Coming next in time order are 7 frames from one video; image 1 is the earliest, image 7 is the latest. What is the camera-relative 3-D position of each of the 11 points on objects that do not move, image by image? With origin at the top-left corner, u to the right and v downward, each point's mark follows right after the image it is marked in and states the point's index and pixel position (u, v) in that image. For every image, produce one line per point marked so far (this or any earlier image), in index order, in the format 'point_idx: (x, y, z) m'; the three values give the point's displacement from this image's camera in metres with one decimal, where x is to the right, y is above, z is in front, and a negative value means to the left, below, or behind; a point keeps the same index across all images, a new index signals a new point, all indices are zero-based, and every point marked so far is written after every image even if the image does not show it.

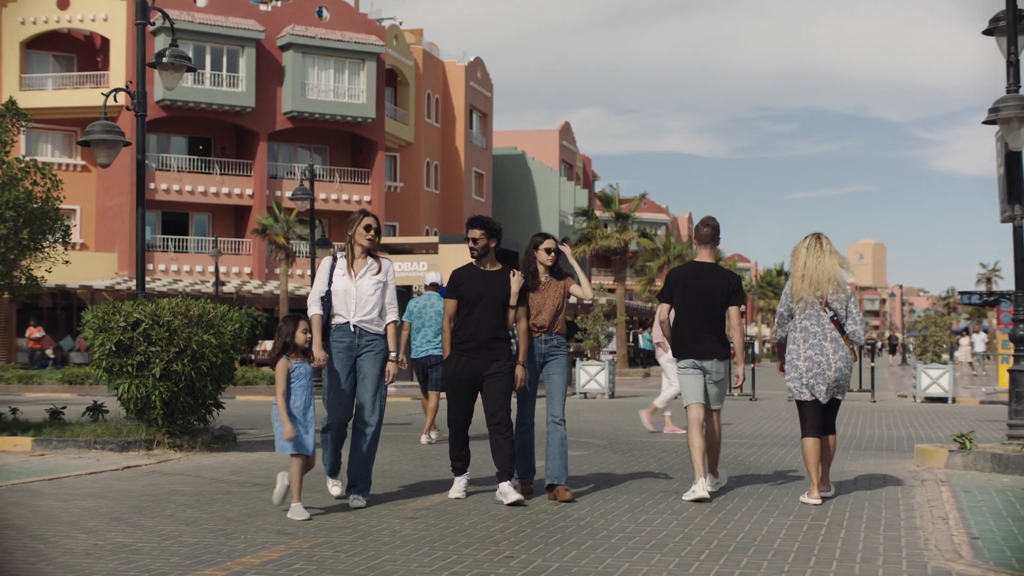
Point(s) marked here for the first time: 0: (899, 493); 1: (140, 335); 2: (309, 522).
0: (+2.8, -1.5, +9.0) m
1: (-3.5, -0.4, +11.7) m
2: (-1.2, -1.4, +7.5) m
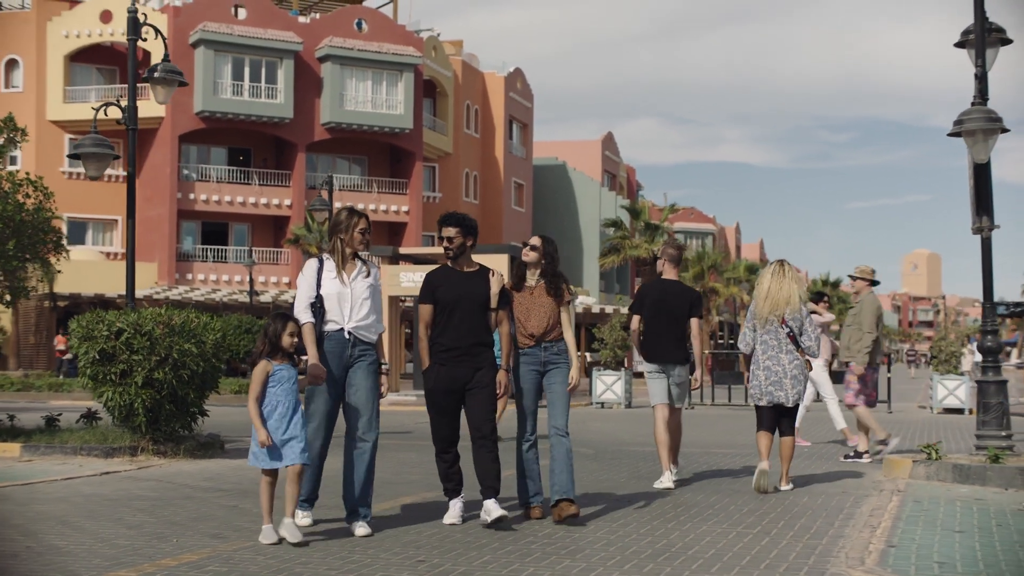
0: (+2.4, -1.5, +9.0) m
1: (-3.7, -0.5, +12.0) m
2: (-1.6, -1.5, +7.8) m
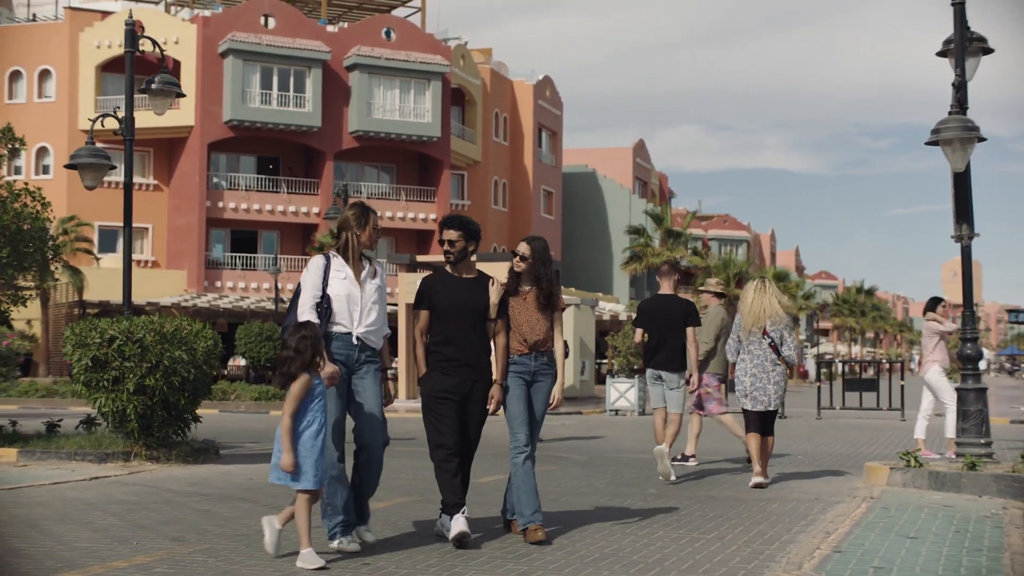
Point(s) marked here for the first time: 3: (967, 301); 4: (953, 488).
0: (+2.2, -1.6, +9.1) m
1: (-3.9, -0.6, +12.2) m
2: (-1.8, -1.5, +7.9) m
3: (+4.1, -0.1, +11.3) m
4: (+3.6, -1.6, +10.3) m
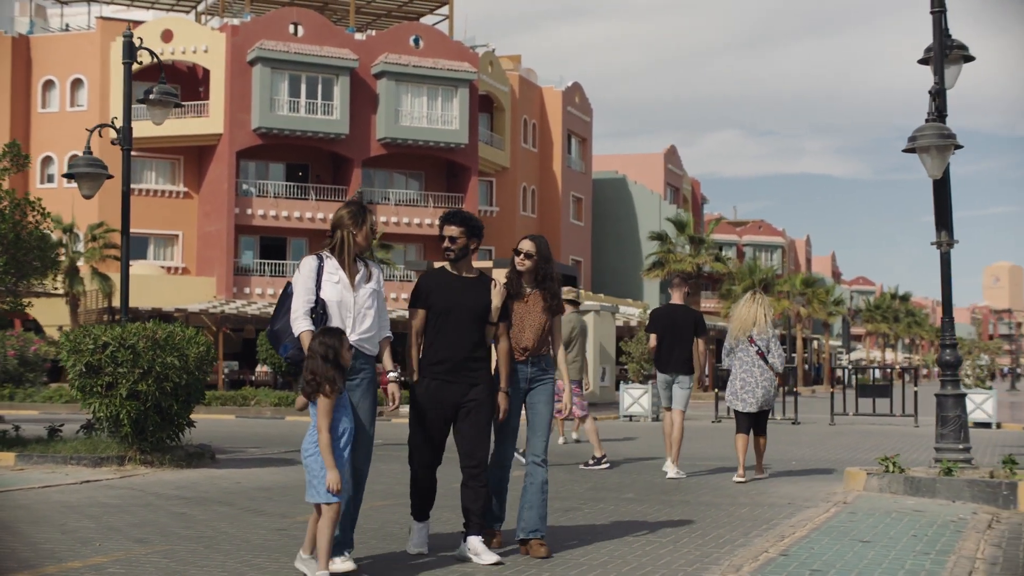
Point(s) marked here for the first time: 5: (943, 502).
0: (+2.0, -1.7, +9.2) m
1: (-4.0, -0.7, +12.5) m
2: (-2.1, -1.6, +8.1) m
3: (+3.9, -0.2, +11.3) m
4: (+3.4, -1.7, +10.3) m
5: (+3.5, -1.7, +10.2) m
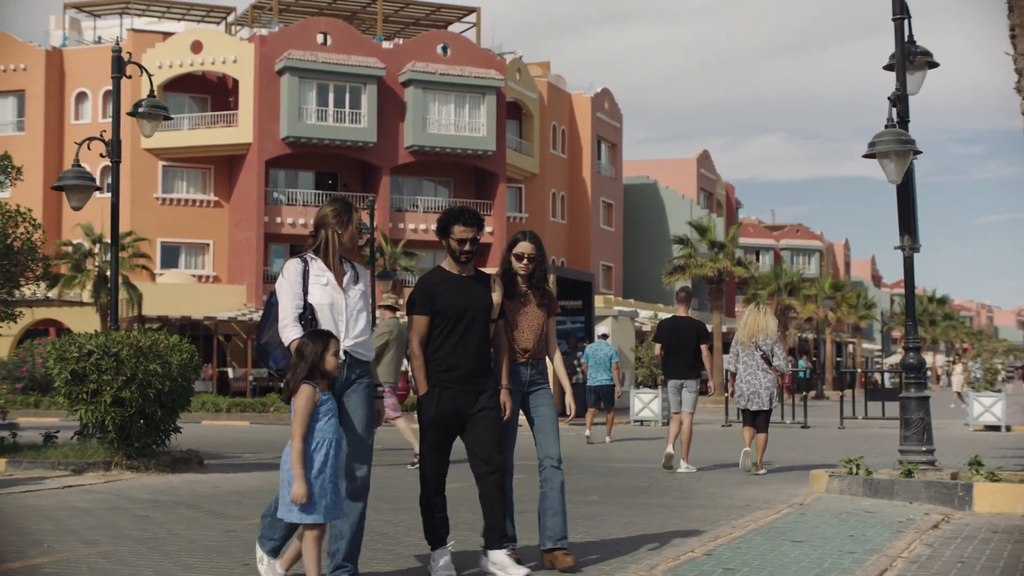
0: (+1.6, -1.7, +9.3) m
1: (-4.3, -0.8, +12.8) m
2: (-2.5, -1.6, +8.4) m
3: (+3.6, -0.2, +11.4) m
4: (+3.1, -1.7, +10.4) m
5: (+3.1, -1.8, +10.3) m
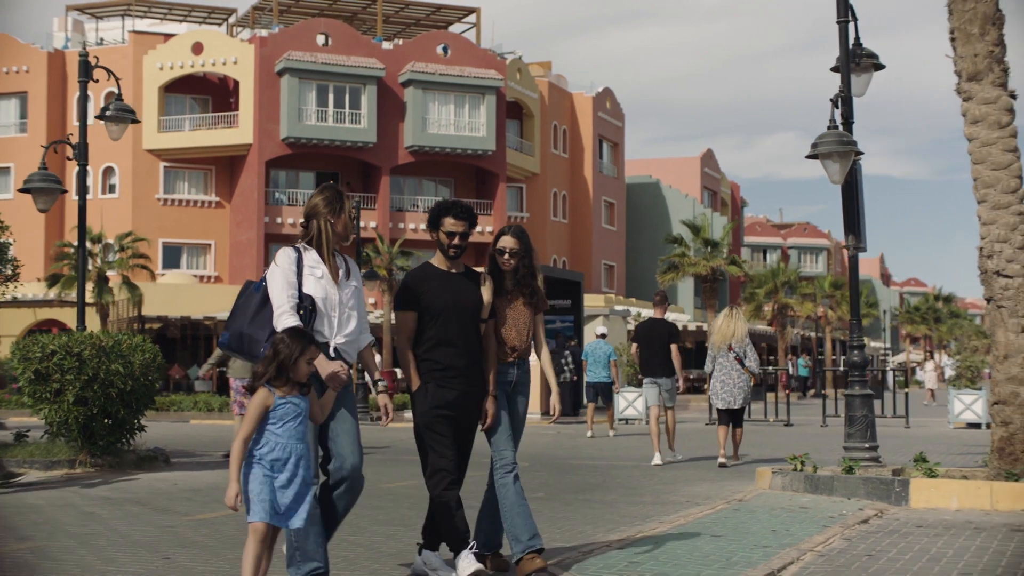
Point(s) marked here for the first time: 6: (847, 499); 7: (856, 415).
0: (+1.2, -1.7, +9.5) m
1: (-4.7, -0.8, +13.0) m
2: (-2.9, -1.6, +8.6) m
3: (+3.2, -0.2, +11.6) m
4: (+2.6, -1.7, +10.6) m
5: (+2.7, -1.7, +10.4) m
6: (+2.8, -1.7, +10.4) m
7: (+3.1, -1.2, +11.4) m
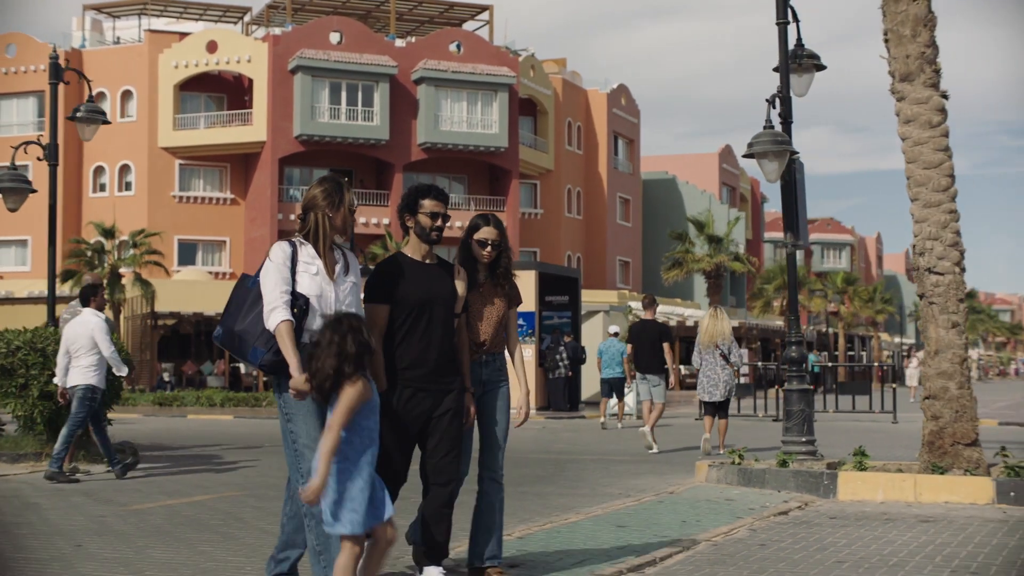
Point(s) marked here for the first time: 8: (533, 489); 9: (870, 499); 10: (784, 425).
0: (+0.6, -1.7, +9.7) m
1: (-5.2, -0.8, +13.3) m
2: (-3.5, -1.6, +8.9) m
3: (+2.6, -0.2, +11.8) m
4: (+2.1, -1.7, +10.8) m
5: (+2.2, -1.7, +10.6) m
6: (+2.2, -1.7, +10.7) m
7: (+2.6, -1.1, +11.6) m
8: (+0.2, -1.8, +11.2) m
9: (+2.9, -1.7, +10.3) m
10: (+2.5, -1.3, +11.7) m
